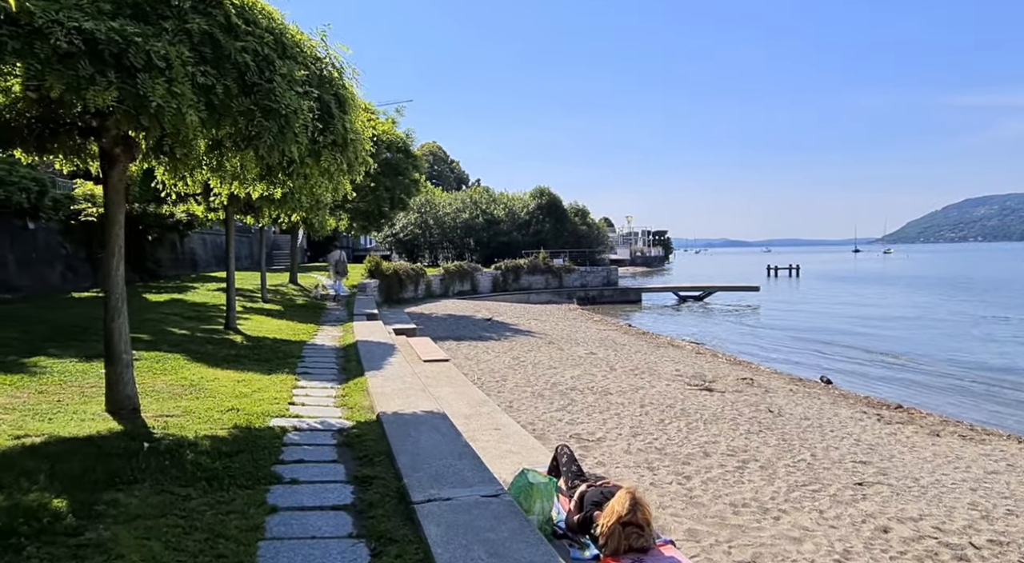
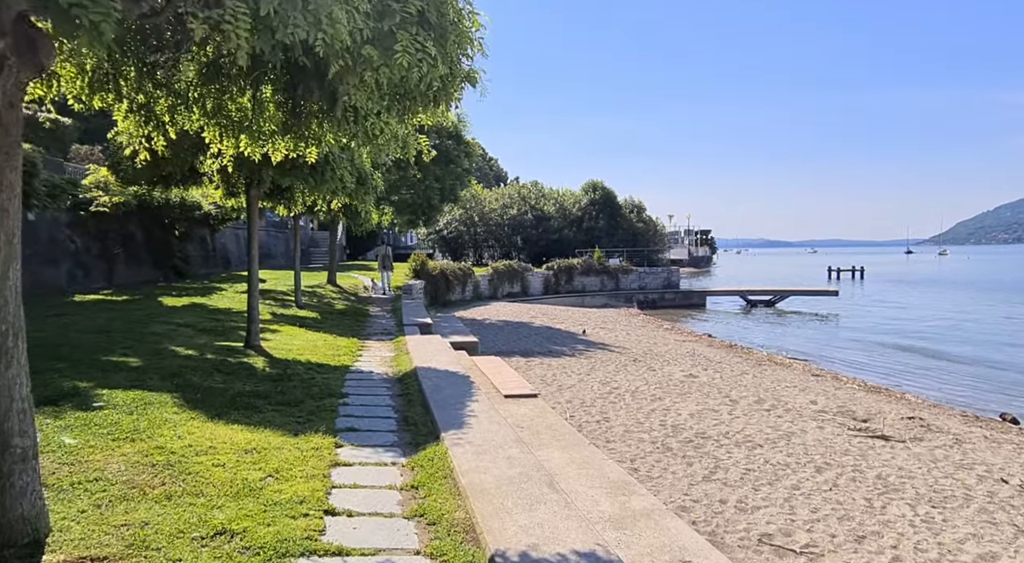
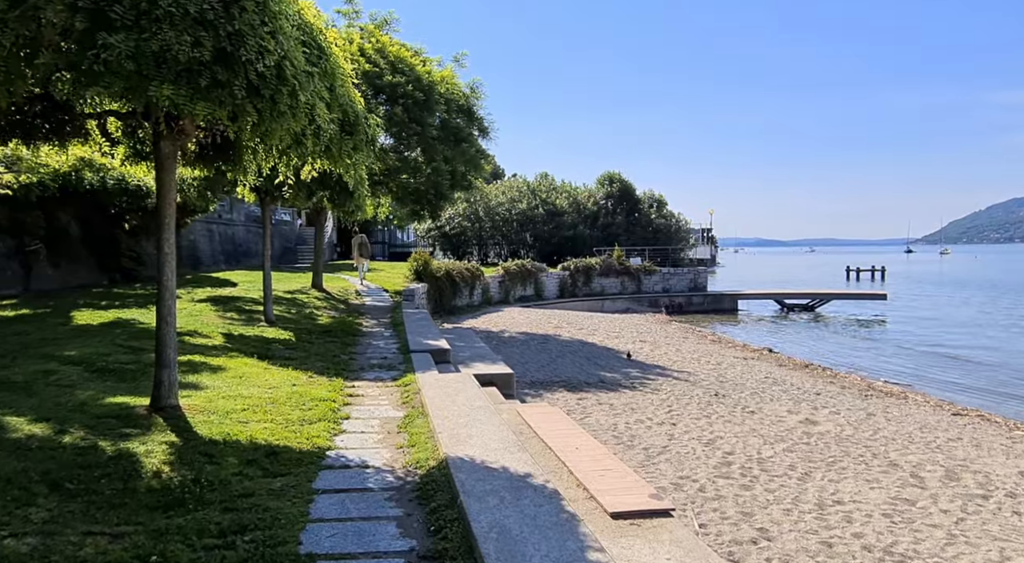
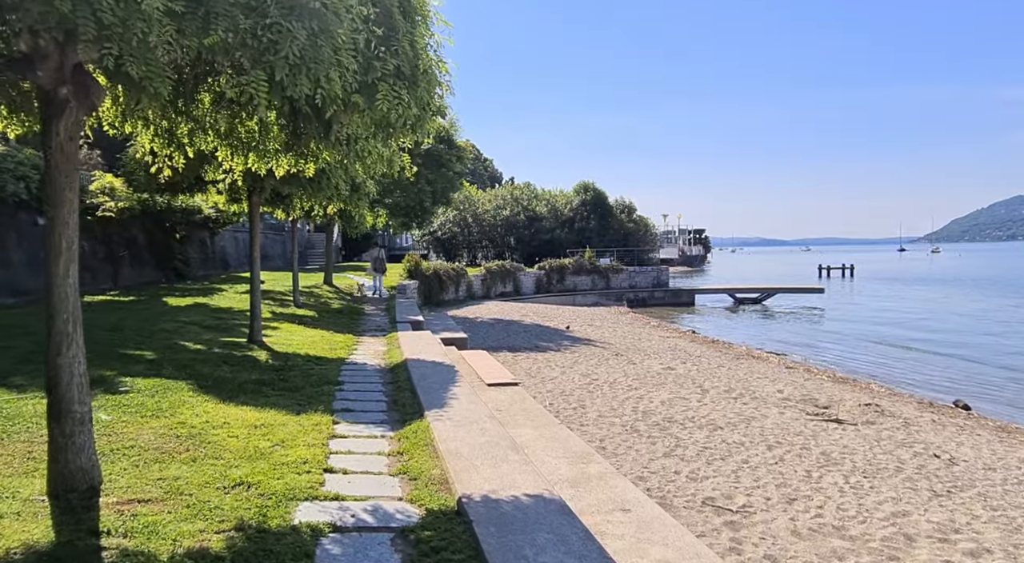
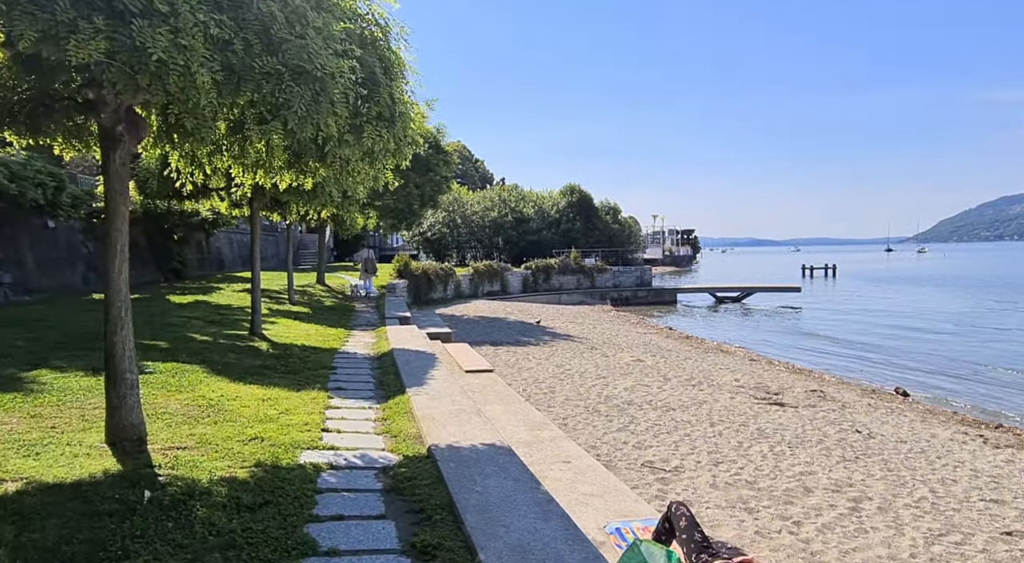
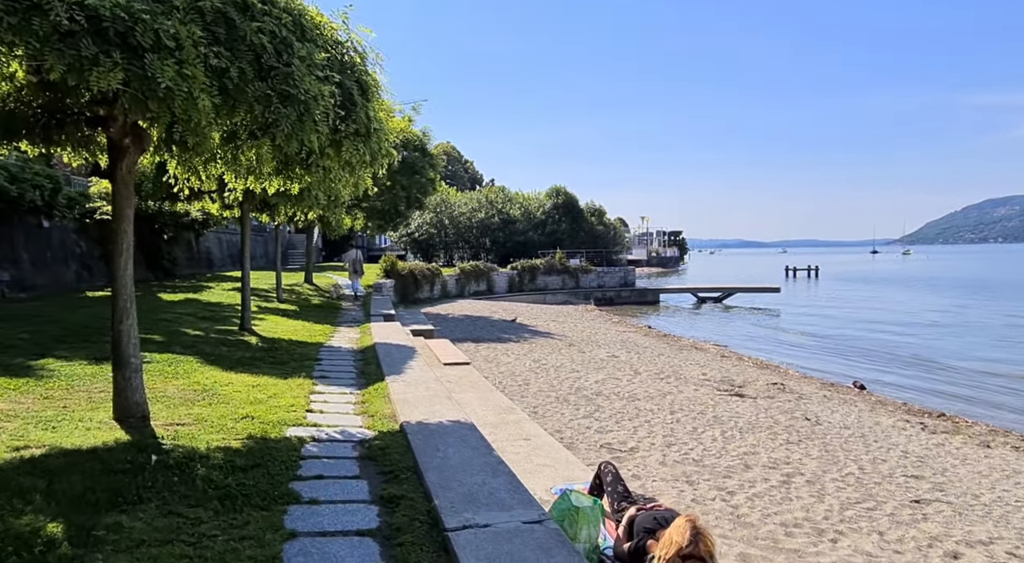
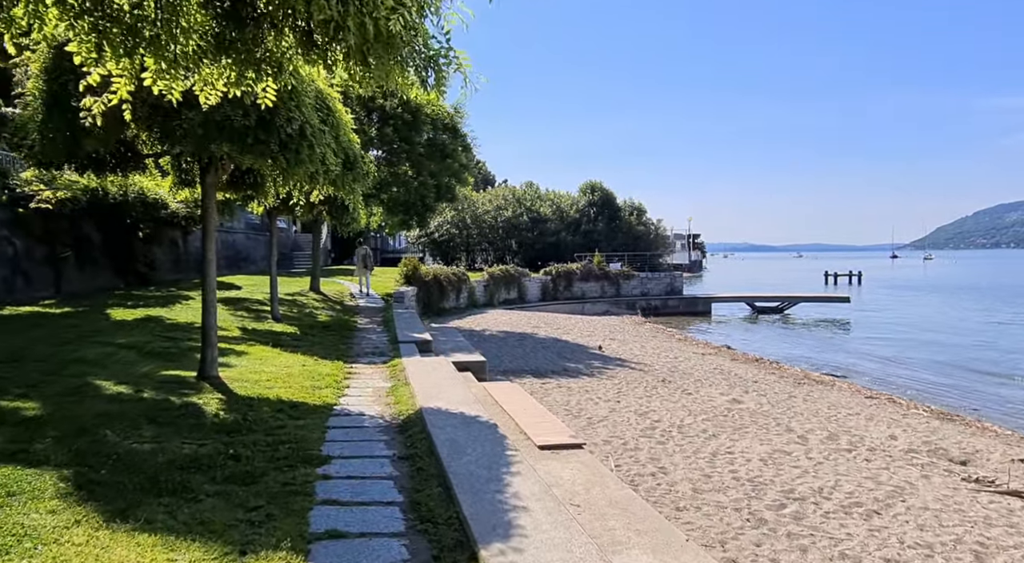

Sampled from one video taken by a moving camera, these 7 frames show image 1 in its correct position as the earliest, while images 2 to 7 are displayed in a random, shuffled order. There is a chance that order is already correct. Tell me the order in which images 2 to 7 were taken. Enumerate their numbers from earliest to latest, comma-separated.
6, 5, 4, 2, 7, 3
